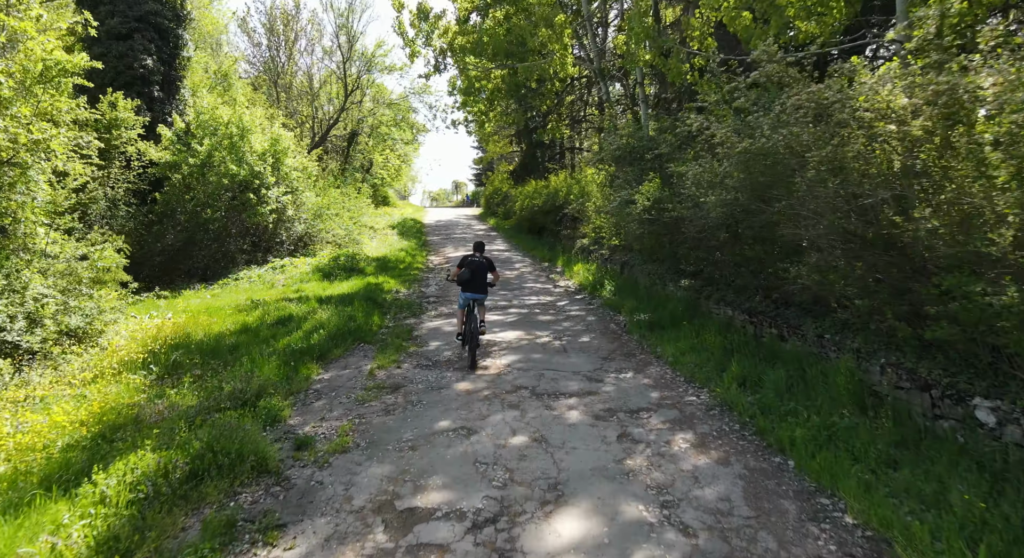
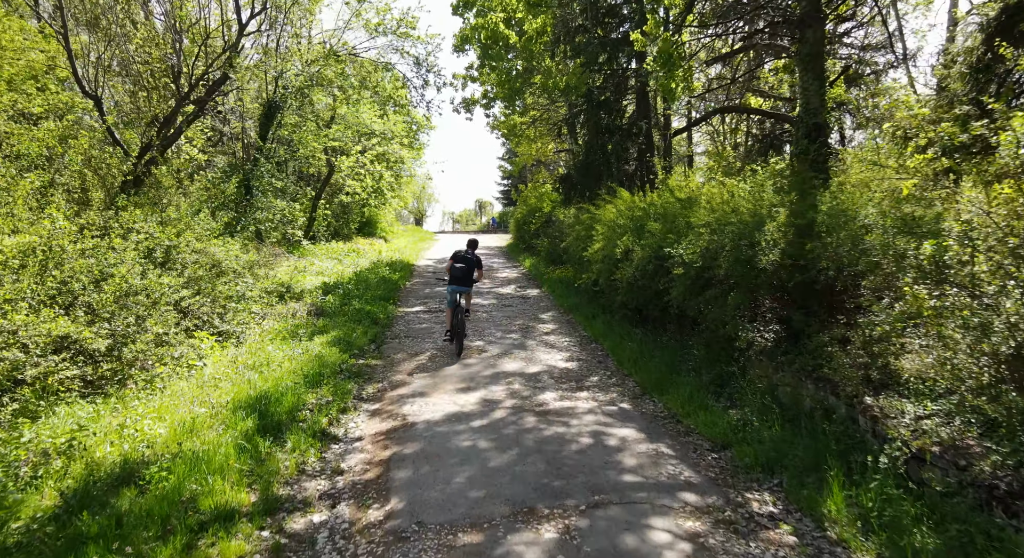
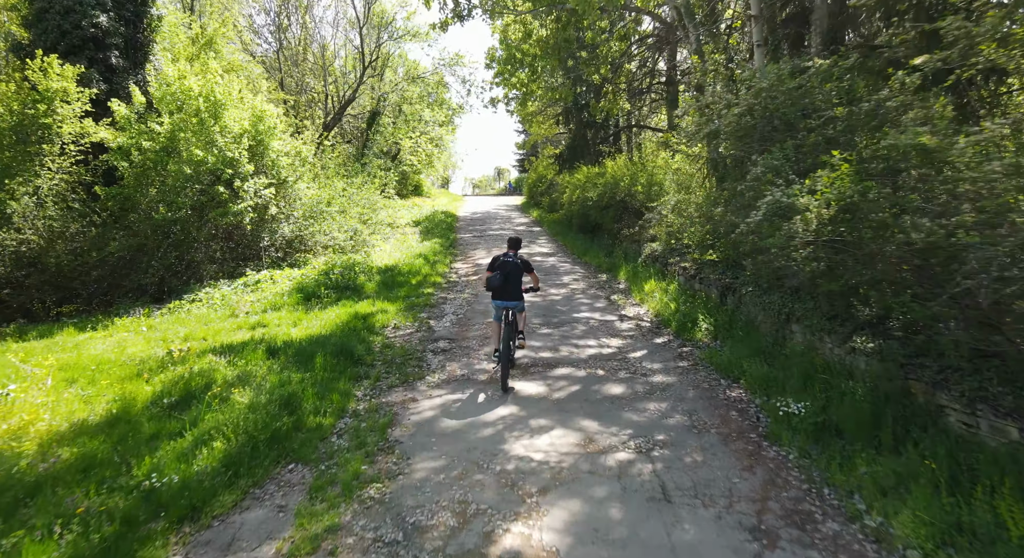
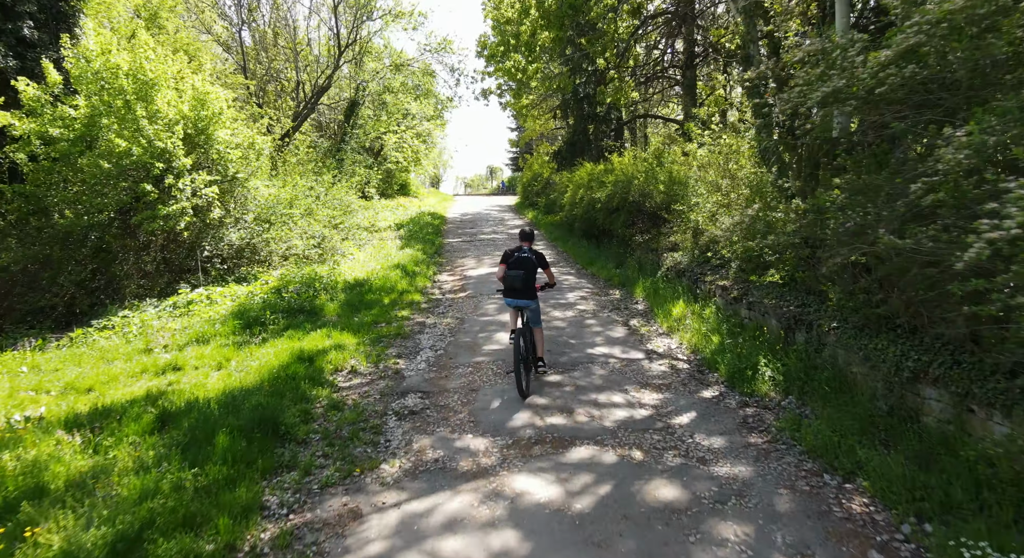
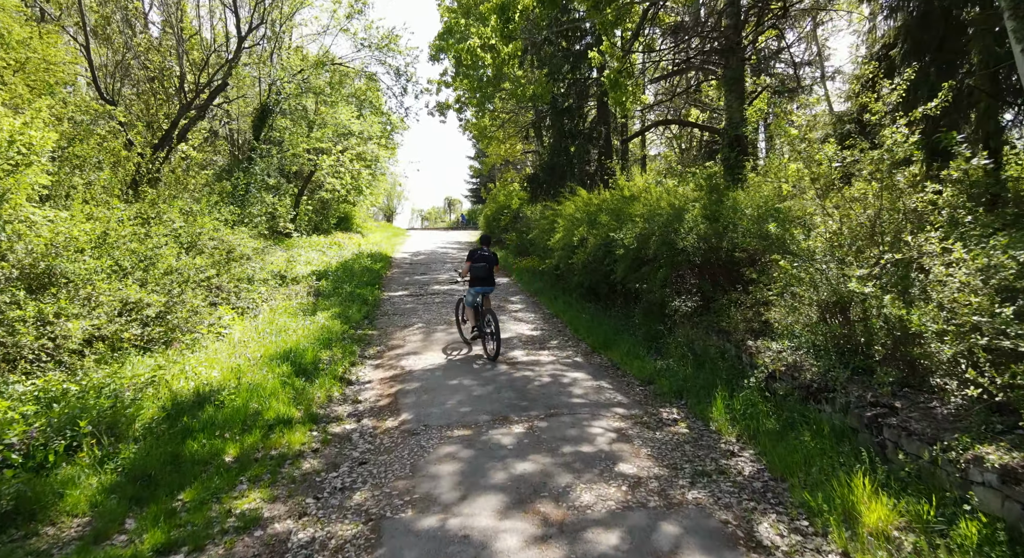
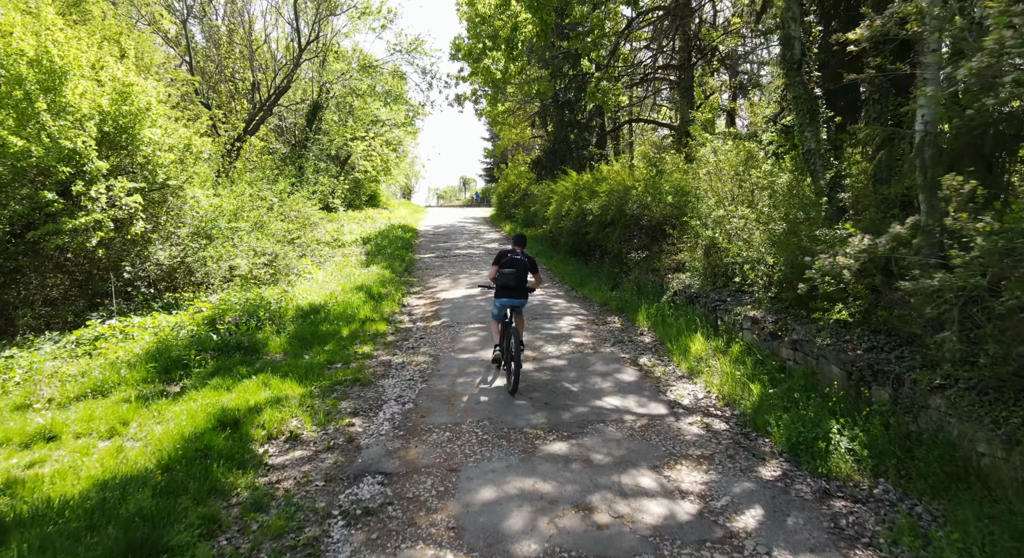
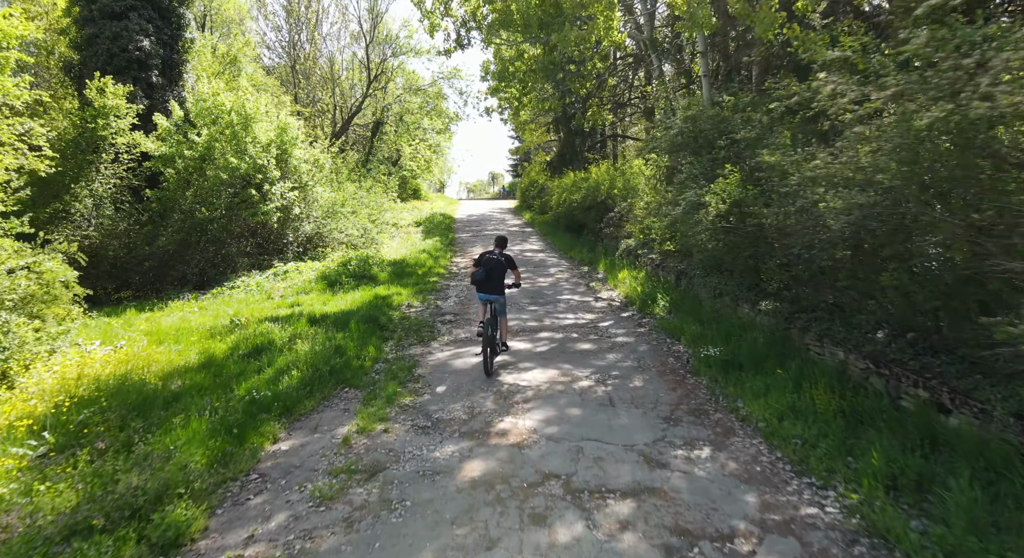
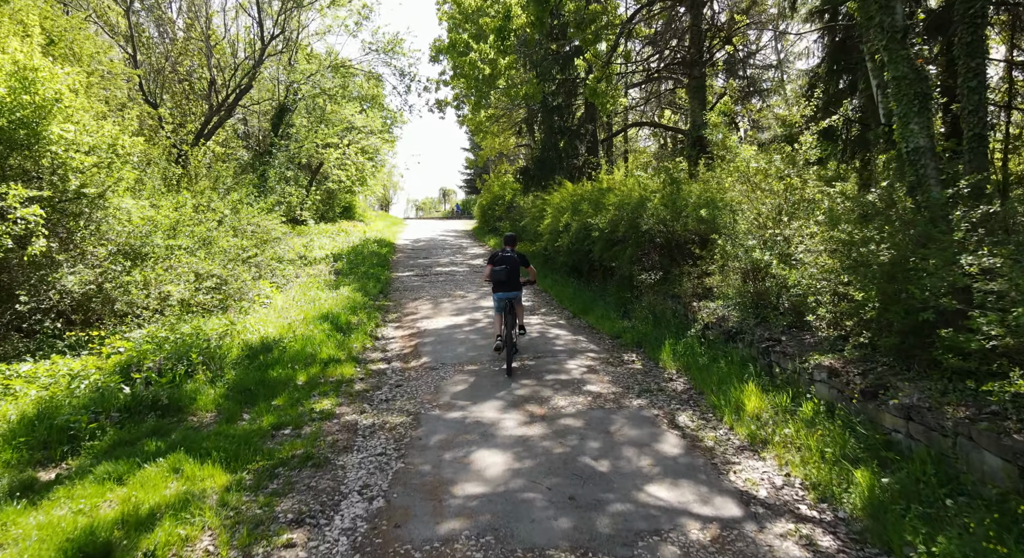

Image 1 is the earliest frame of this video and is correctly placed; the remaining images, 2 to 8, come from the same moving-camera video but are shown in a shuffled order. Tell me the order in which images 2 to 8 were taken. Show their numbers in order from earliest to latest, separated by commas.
7, 3, 4, 6, 8, 5, 2
